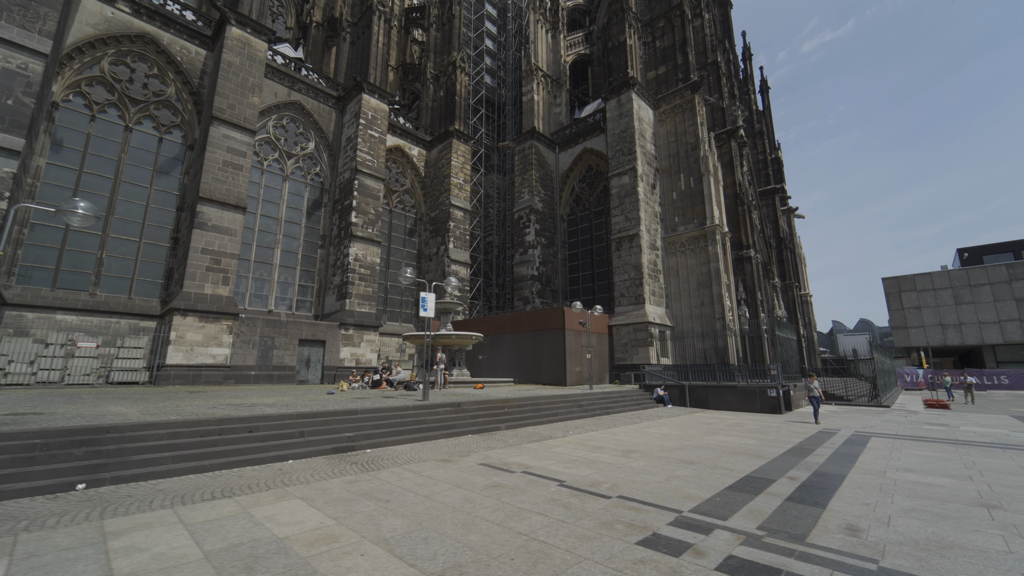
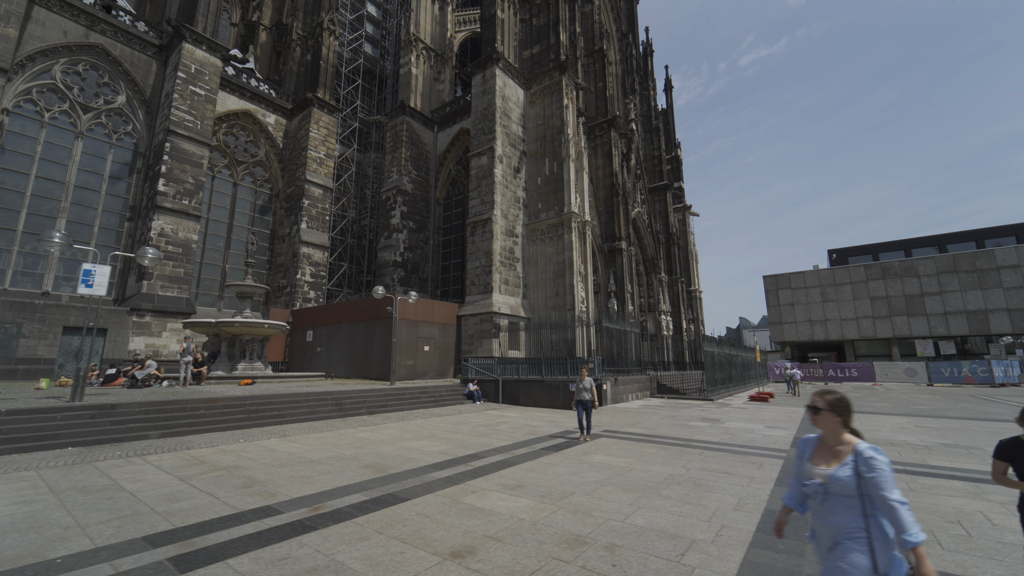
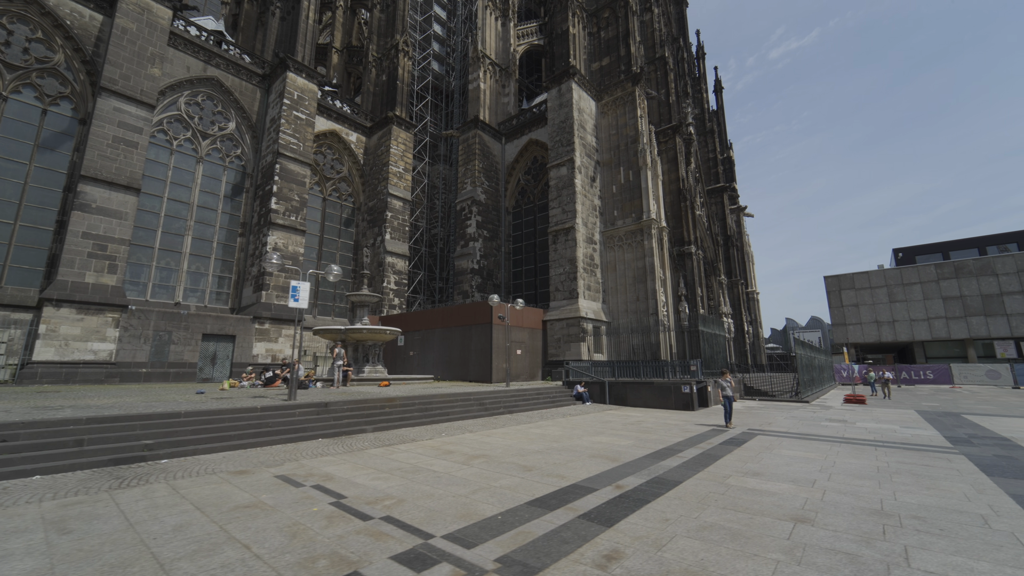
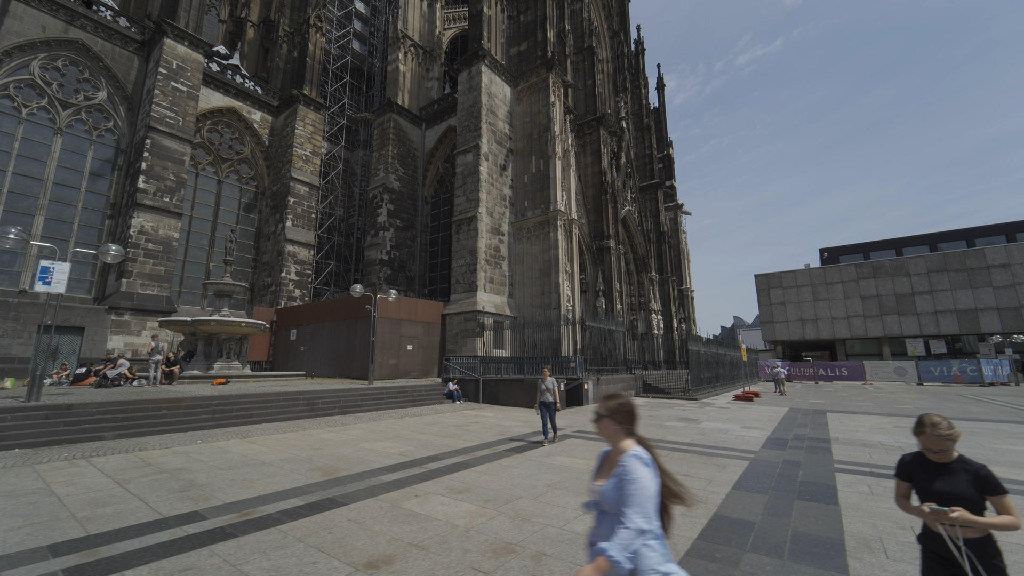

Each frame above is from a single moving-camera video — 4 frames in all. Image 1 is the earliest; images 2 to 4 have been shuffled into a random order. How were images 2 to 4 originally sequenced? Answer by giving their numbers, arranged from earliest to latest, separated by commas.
3, 2, 4
